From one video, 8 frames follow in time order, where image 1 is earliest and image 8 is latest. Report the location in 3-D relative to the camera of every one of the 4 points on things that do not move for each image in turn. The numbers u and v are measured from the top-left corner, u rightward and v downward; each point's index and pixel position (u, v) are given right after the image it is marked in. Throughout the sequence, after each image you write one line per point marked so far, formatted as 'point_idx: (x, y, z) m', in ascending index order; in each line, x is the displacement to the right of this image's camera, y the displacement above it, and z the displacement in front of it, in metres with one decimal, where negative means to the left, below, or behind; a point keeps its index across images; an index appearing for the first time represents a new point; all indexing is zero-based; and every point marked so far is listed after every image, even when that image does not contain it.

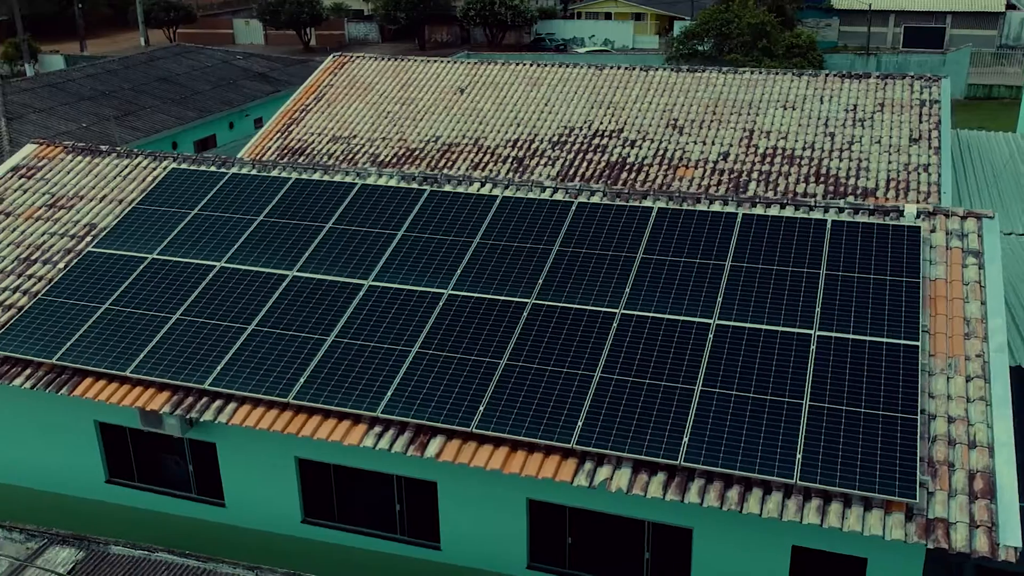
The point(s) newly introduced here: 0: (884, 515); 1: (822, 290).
0: (+3.4, -2.1, +9.1) m
1: (+3.5, 0.0, +11.3) m
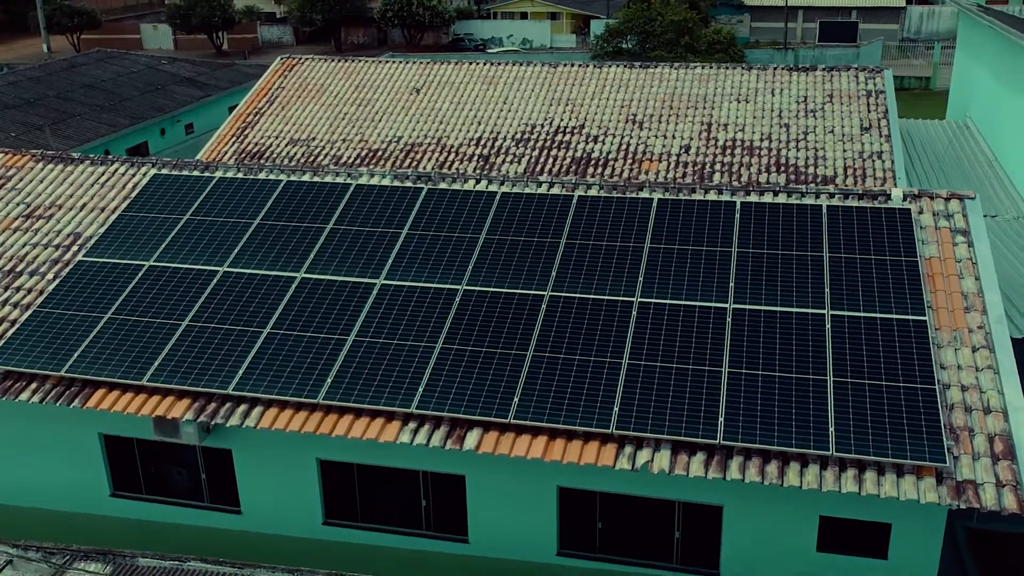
0: (+3.9, -1.8, +9.6) m
1: (+3.8, +0.2, +11.8) m
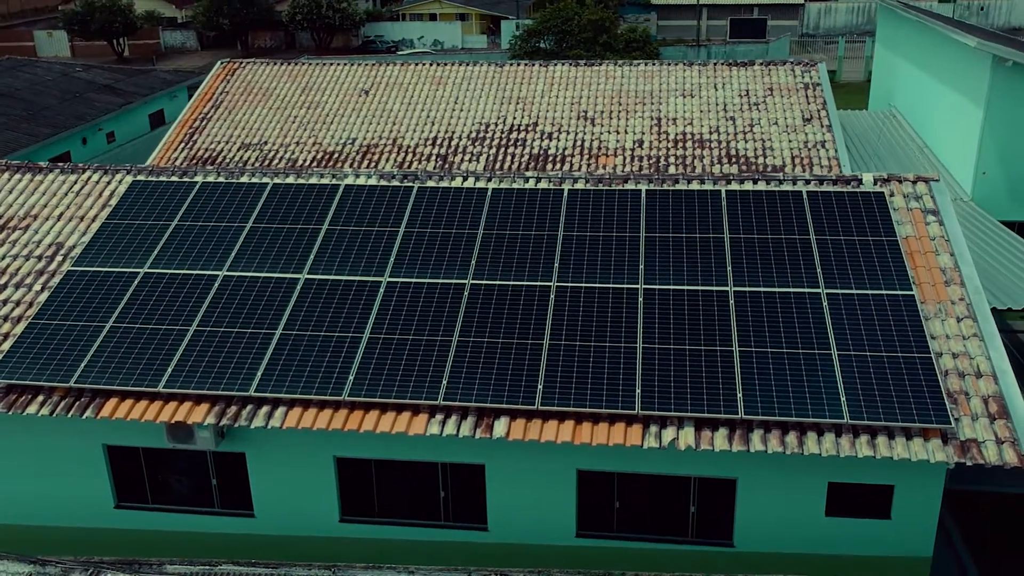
0: (+4.3, -1.6, +10.3) m
1: (+3.8, +0.4, +12.5) m
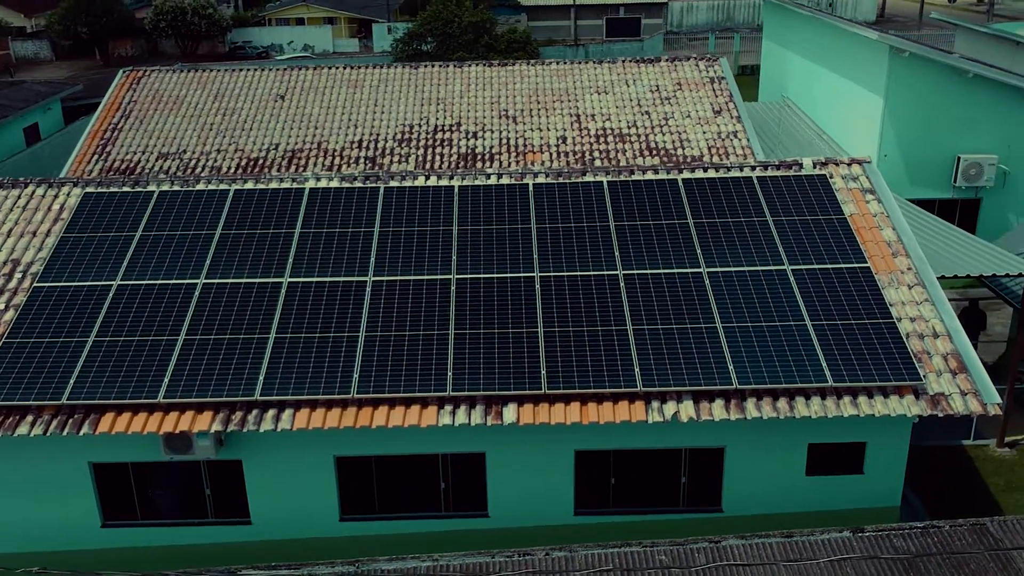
0: (+4.4, -1.2, +11.3) m
1: (+3.6, +0.7, +13.4) m
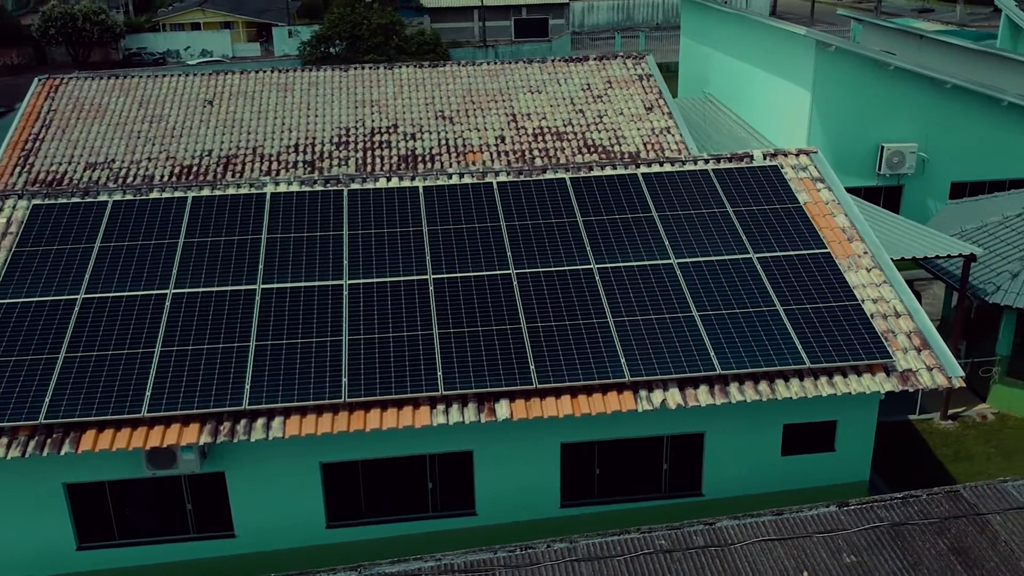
0: (+4.2, -1.0, +11.8) m
1: (+3.1, +0.9, +13.9) m
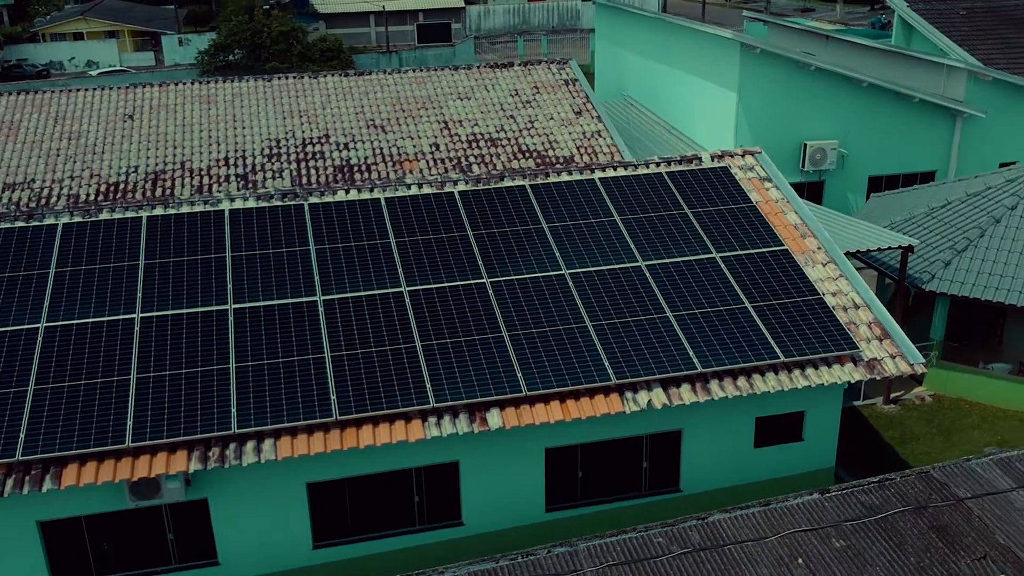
0: (+4.0, -1.0, +12.3) m
1: (+2.6, +0.9, +14.3) m
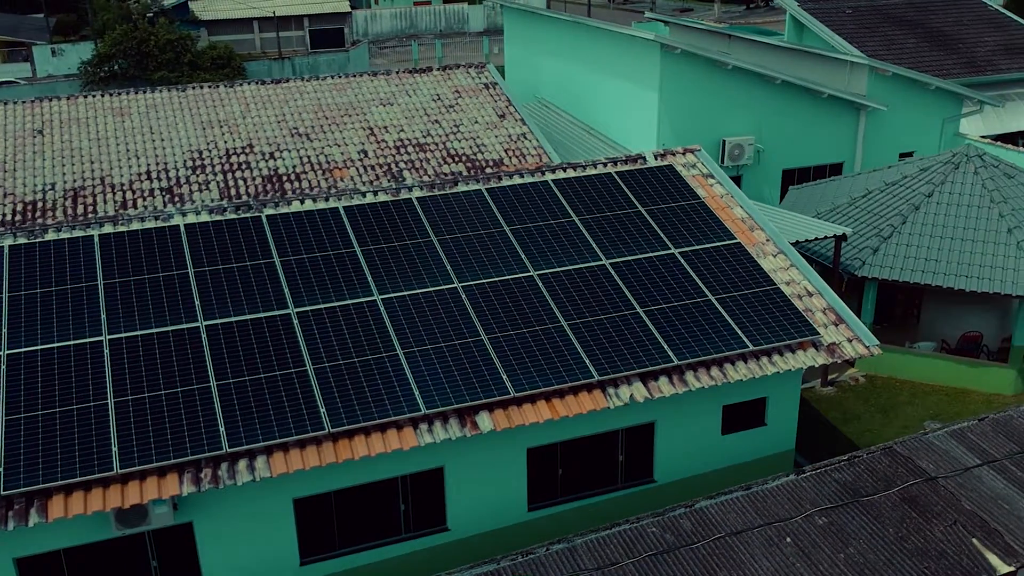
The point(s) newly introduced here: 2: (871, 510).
0: (+3.8, -0.8, +12.9) m
1: (+2.1, +1.0, +14.6) m
2: (+4.1, -2.5, +11.4) m
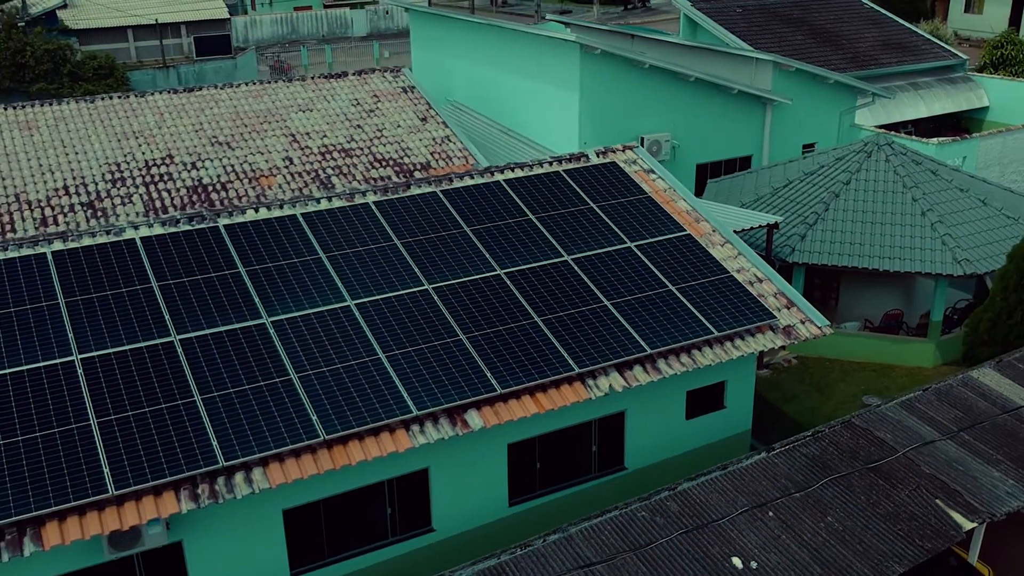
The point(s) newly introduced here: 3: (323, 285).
0: (+3.4, -0.6, +13.5) m
1: (+1.4, +1.1, +15.0) m
2: (+4.0, -2.3, +12.1) m
3: (-2.4, 0.0, +12.8) m
